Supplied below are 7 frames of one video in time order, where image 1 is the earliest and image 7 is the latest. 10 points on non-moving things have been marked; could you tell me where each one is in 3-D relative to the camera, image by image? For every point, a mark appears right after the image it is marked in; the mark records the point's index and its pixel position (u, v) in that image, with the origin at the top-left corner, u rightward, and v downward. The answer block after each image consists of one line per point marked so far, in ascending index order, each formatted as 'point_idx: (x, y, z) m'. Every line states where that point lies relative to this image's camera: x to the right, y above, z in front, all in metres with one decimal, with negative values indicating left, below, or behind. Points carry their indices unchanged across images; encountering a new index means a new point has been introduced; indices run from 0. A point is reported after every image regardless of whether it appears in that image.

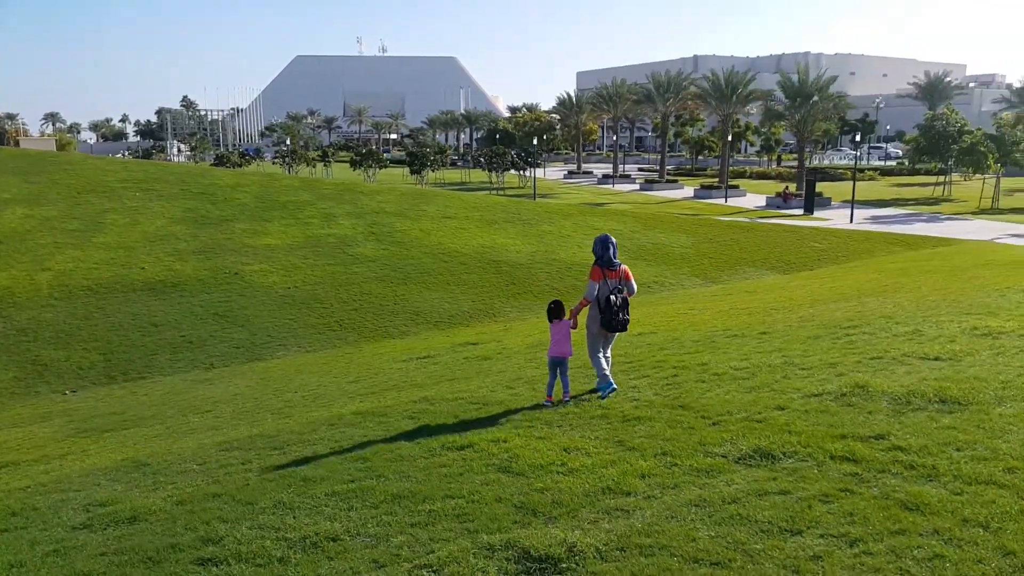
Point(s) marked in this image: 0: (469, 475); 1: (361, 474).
0: (-0.3, -1.2, +5.2) m
1: (-1.0, -1.3, +5.6) m
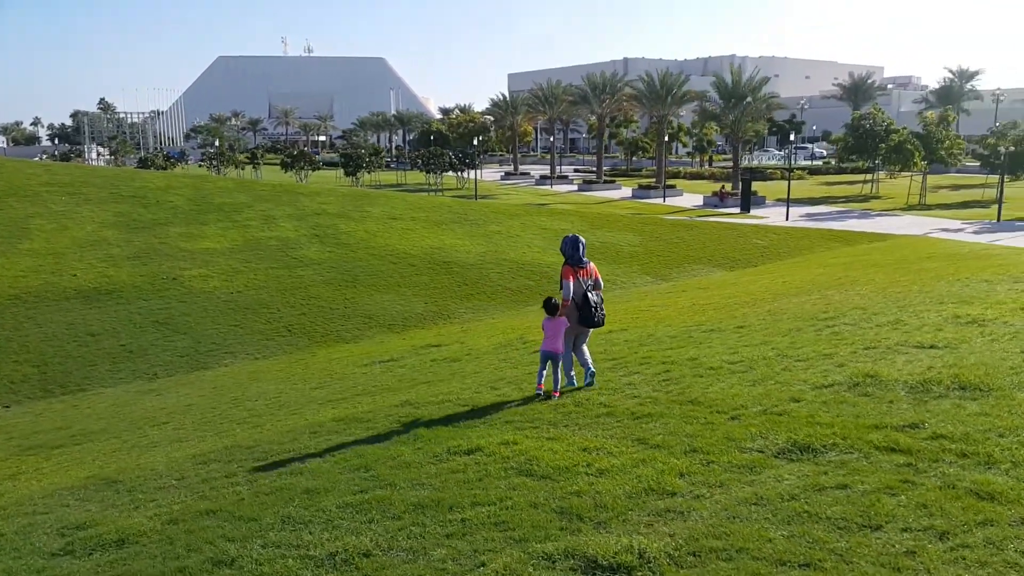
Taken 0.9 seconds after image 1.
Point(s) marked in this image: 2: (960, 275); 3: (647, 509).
0: (-0.1, -1.2, +4.9) m
1: (-0.9, -1.3, +5.3) m
2: (+7.7, +0.2, +13.9) m
3: (+0.7, -1.1, +4.0) m
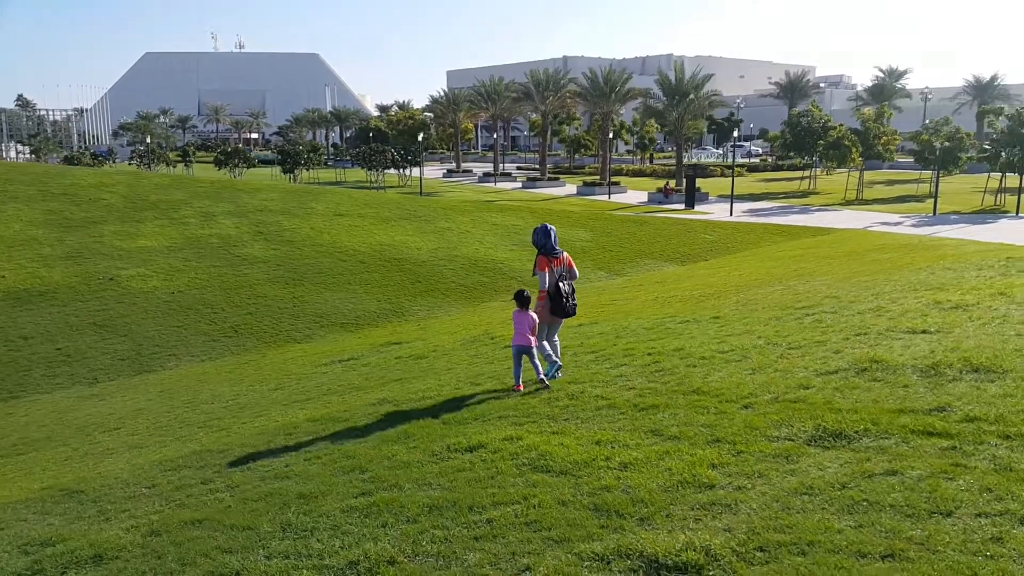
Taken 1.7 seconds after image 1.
0: (0.0, -1.1, +4.6) m
1: (-0.9, -1.2, +4.9) m
2: (+7.1, +0.4, +14.1) m
3: (+0.8, -1.0, +3.7) m
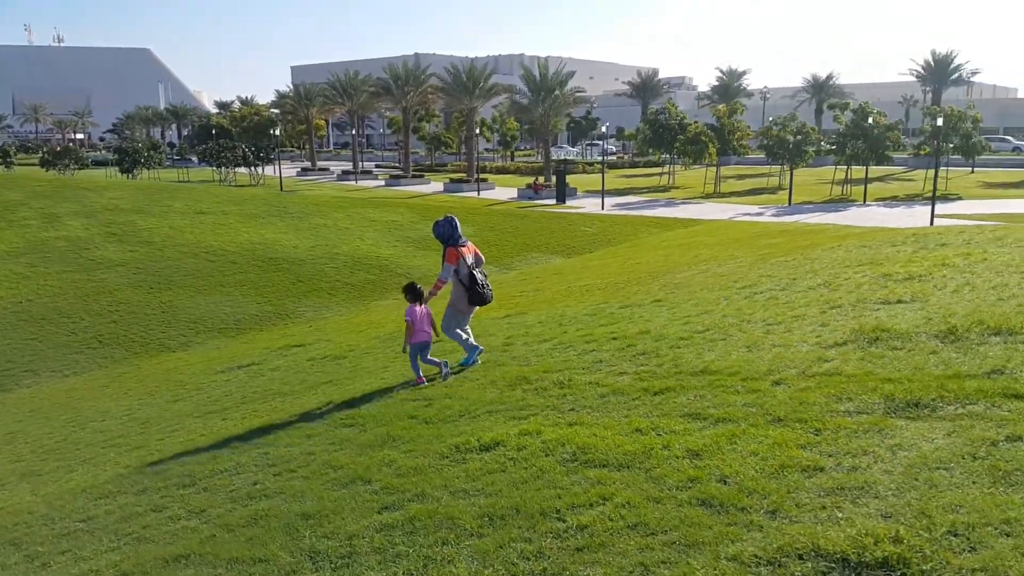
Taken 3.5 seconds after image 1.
0: (+0.2, -0.9, +4.0) m
1: (-0.6, -1.1, +4.2) m
2: (+5.6, +0.8, +14.6) m
3: (+1.2, -0.8, +3.3) m
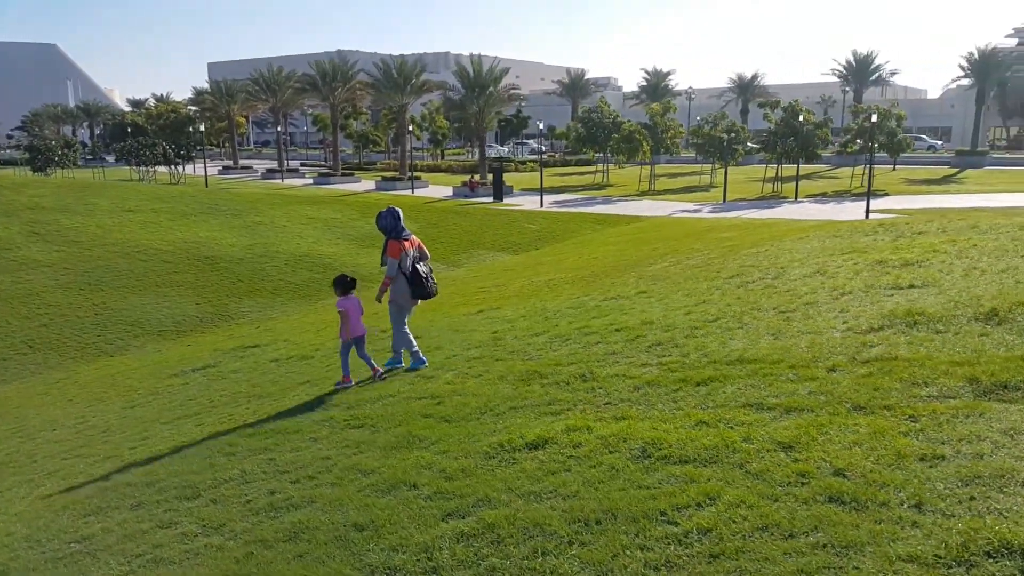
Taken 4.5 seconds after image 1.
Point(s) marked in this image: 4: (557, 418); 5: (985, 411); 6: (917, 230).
0: (+0.6, -0.9, +3.7) m
1: (-0.3, -1.0, +3.8) m
2: (+4.9, +0.9, +14.7) m
3: (+1.6, -0.7, +3.0) m
4: (+0.3, -0.8, +5.0) m
5: (+2.1, -0.6, +3.6) m
6: (+5.6, +0.8, +11.1) m
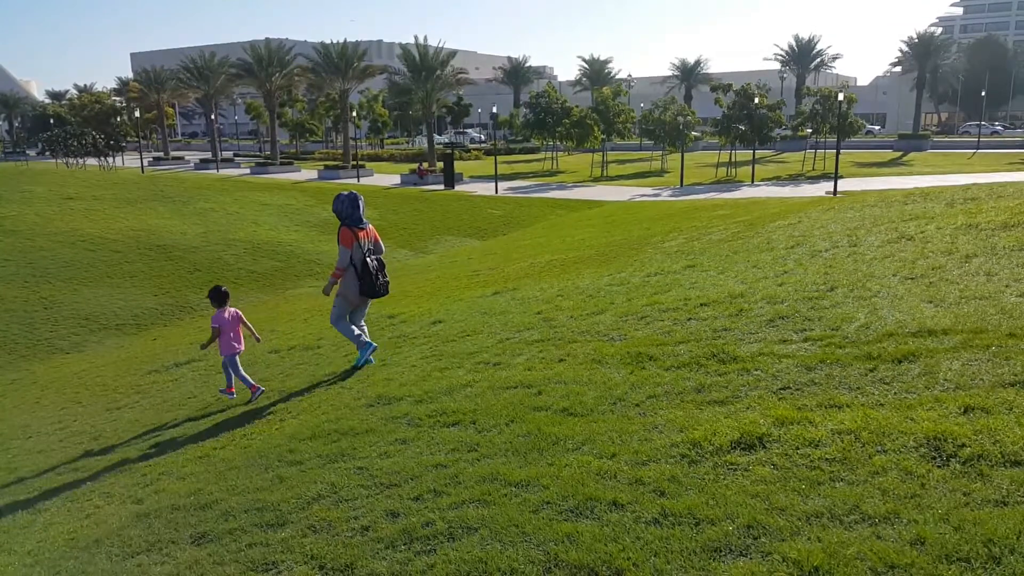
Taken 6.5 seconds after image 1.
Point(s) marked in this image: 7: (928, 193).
0: (+1.5, -0.6, +2.7) m
1: (+0.6, -0.8, +2.7) m
2: (+5.0, +1.3, +14.0) m
3: (+2.6, -0.5, +2.1) m
4: (+1.1, -0.6, +4.0) m
5: (+3.1, -0.3, +2.8) m
6: (+5.9, +1.2, +10.5) m
7: (+6.2, +1.4, +12.0) m
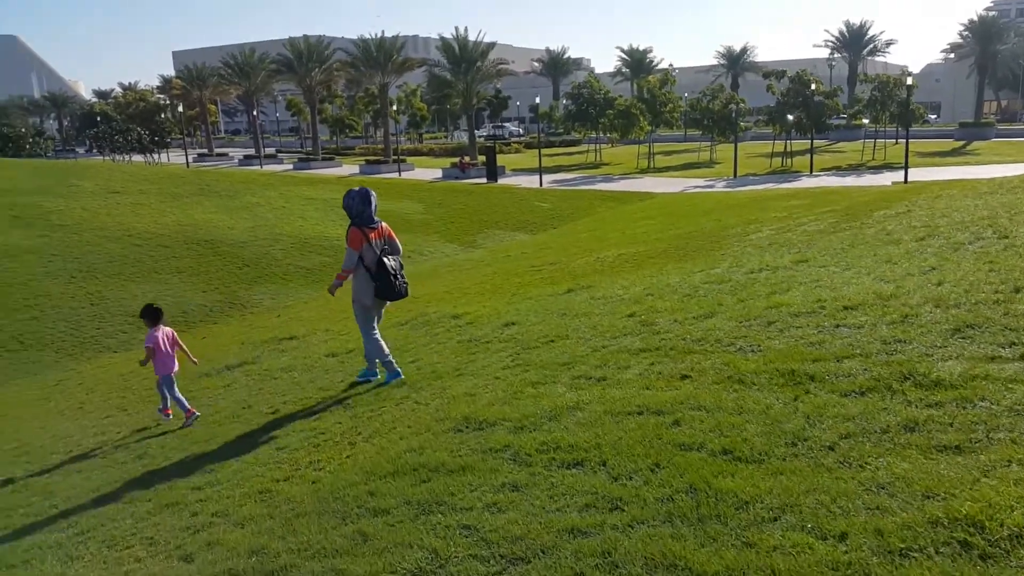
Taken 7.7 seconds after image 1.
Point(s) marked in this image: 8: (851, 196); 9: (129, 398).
0: (+2.0, -0.7, +1.6) m
1: (+1.2, -0.8, +1.7) m
2: (+6.1, +1.4, +12.6) m
3: (+3.1, -0.5, +1.0) m
4: (+1.7, -0.6, +2.9) m
5: (+3.6, -0.3, +1.6) m
6: (+6.8, +1.2, +9.1) m
7: (+7.2, +1.5, +10.6) m
8: (+7.0, +1.9, +16.0) m
9: (-4.3, -1.3, +9.1) m
